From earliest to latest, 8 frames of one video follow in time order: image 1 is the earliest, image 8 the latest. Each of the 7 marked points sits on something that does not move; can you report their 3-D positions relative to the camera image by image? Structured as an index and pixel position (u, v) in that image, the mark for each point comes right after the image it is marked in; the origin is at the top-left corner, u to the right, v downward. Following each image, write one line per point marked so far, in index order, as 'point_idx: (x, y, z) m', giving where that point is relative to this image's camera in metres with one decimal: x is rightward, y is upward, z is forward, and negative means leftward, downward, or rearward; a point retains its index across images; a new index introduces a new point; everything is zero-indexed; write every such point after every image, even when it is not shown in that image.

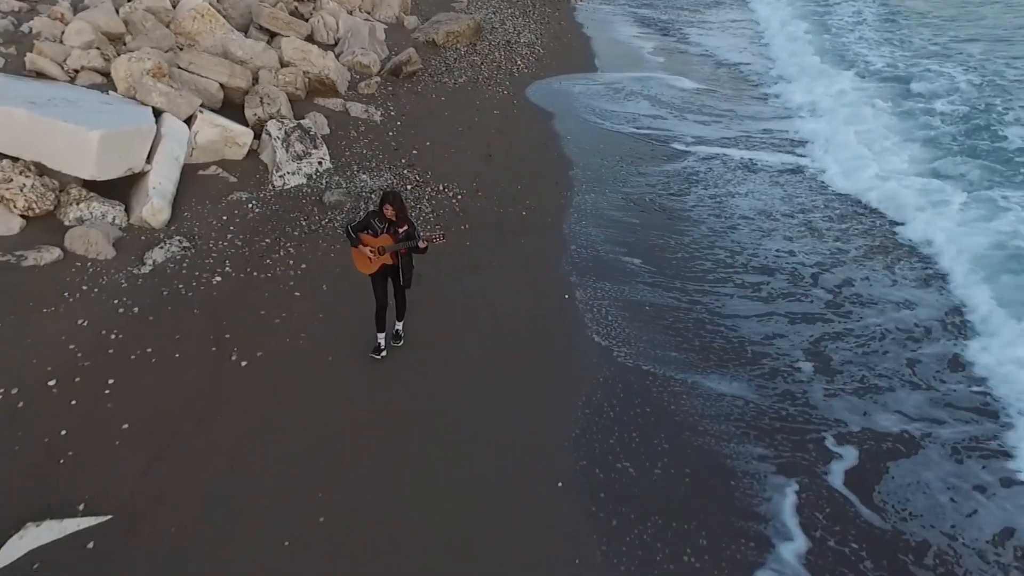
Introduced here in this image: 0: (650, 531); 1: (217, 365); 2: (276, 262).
0: (+0.5, -0.9, +5.0) m
1: (-1.3, -0.3, +5.8) m
2: (-1.3, +0.2, +7.2) m
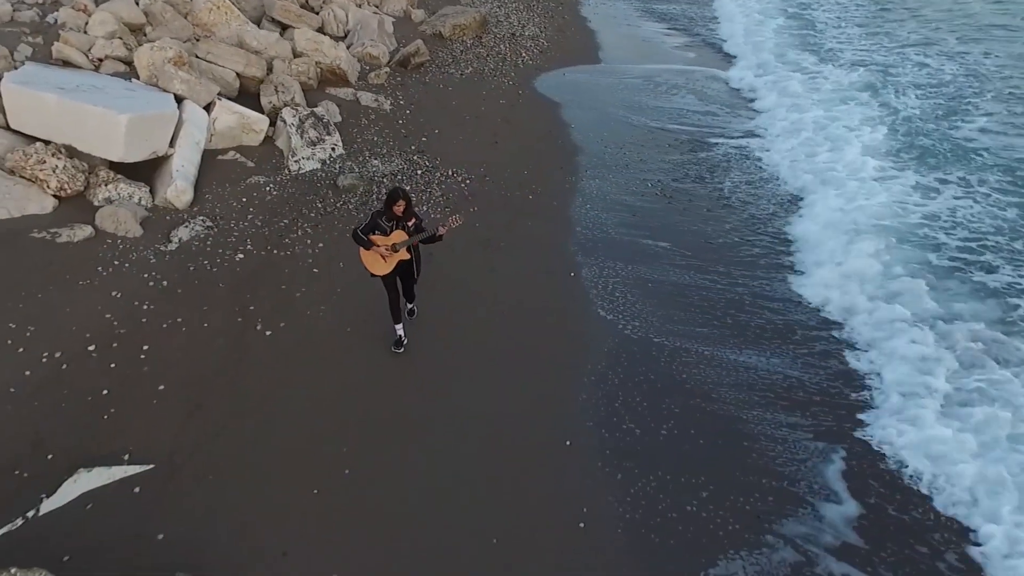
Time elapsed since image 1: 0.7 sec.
0: (+0.6, -0.8, +5.3) m
1: (-1.3, -0.2, +6.2) m
2: (-1.3, +0.3, +7.6) m
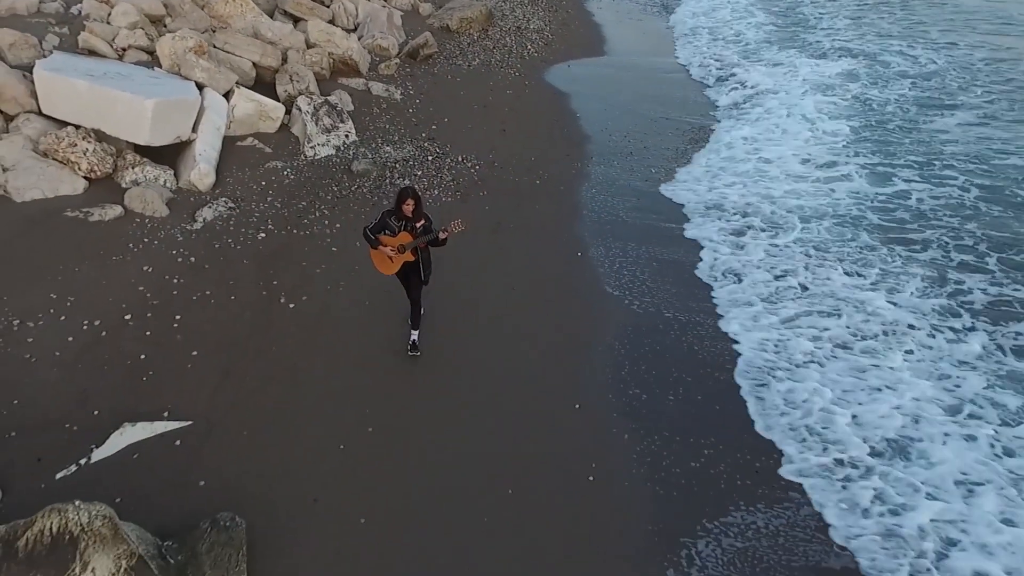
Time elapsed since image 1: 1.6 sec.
0: (+0.6, -0.7, +5.6) m
1: (-1.2, -0.1, +6.5) m
2: (-1.2, +0.4, +7.9) m
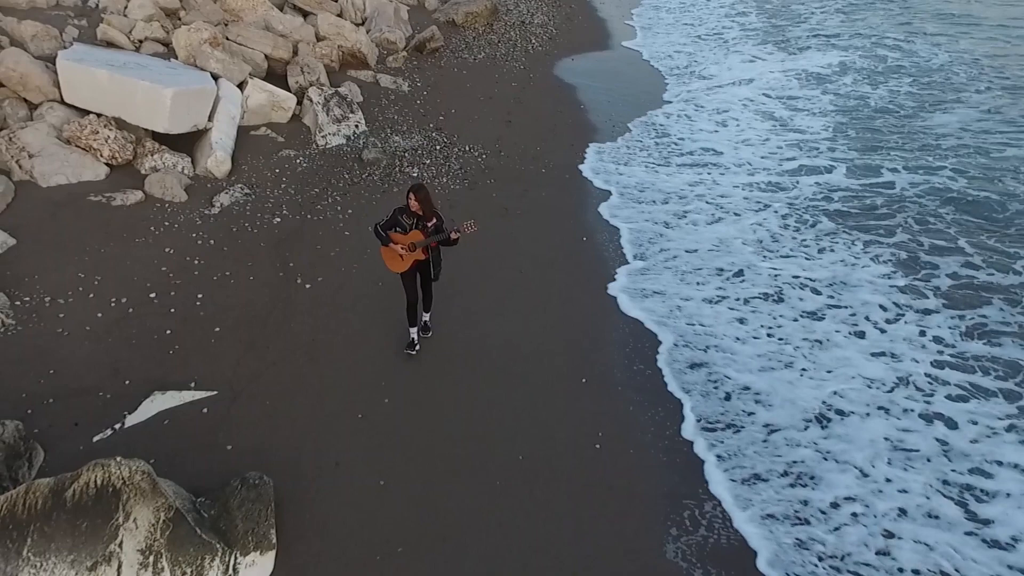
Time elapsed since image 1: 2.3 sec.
0: (+0.7, -0.6, +5.9) m
1: (-1.2, 0.0, +6.7) m
2: (-1.2, +0.5, +8.2) m
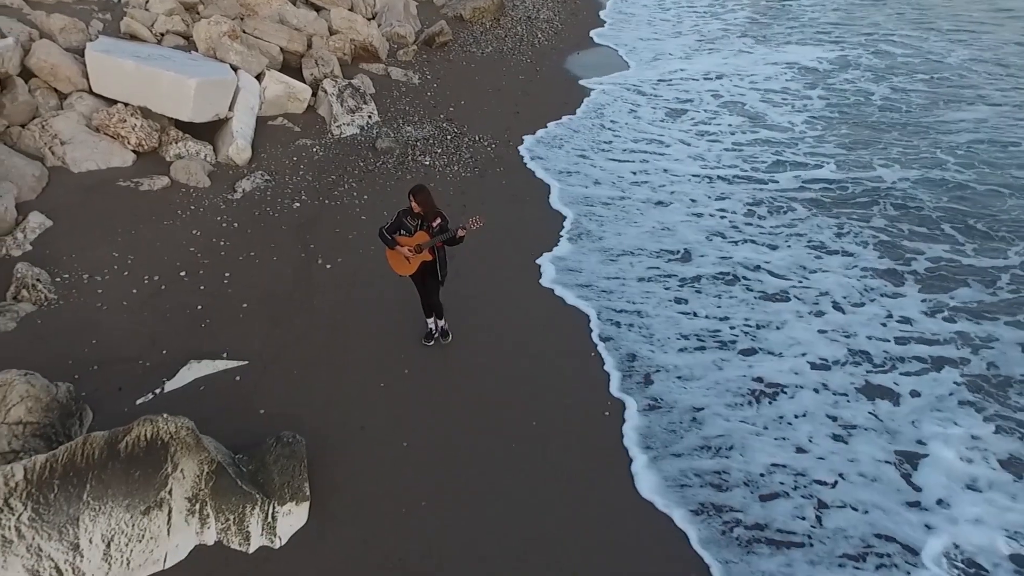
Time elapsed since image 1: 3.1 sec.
0: (+0.8, -0.5, +6.2) m
1: (-1.1, +0.1, +7.1) m
2: (-1.1, +0.6, +8.5) m
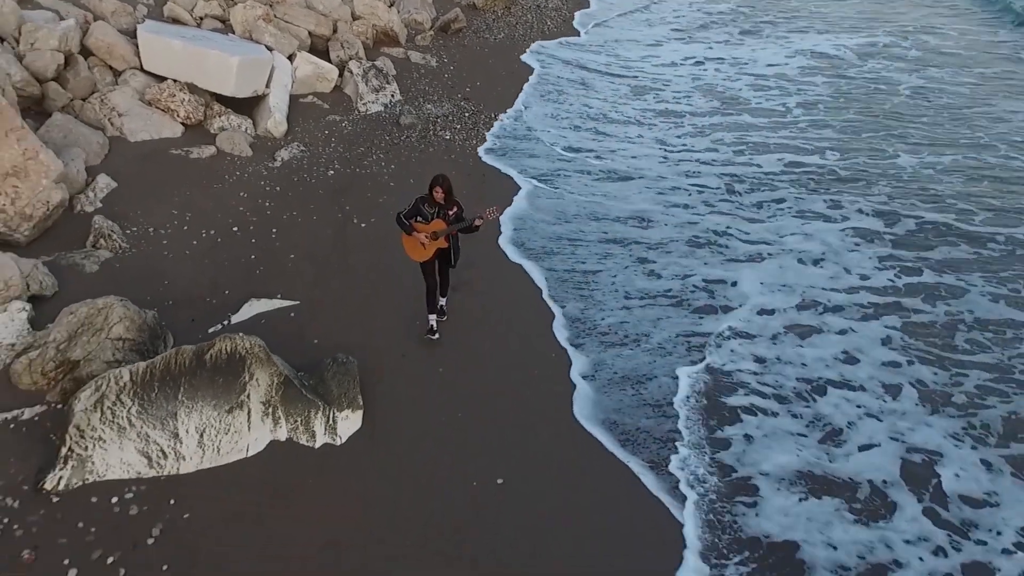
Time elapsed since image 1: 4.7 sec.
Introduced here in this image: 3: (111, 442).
0: (+0.9, -0.2, +7.0) m
1: (-1.0, +0.4, +7.8) m
2: (-1.0, +0.9, +9.2) m
3: (-1.4, -0.5, +4.4) m
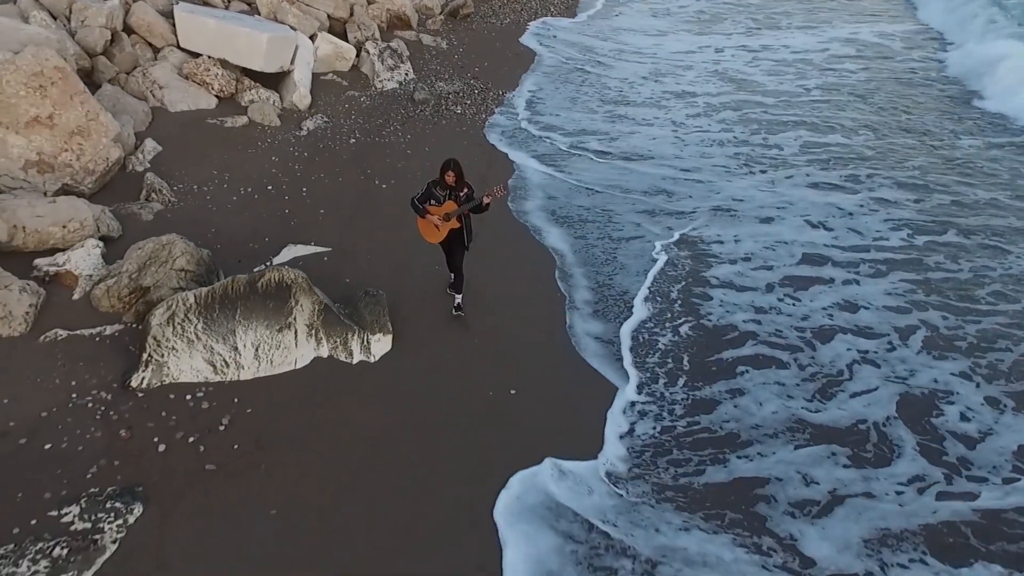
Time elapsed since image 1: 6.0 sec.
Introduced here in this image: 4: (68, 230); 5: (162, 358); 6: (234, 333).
0: (+0.9, +0.1, +7.7) m
1: (-1.0, +0.7, +8.6) m
2: (-0.9, +1.2, +10.0) m
3: (-1.3, -0.3, +5.2) m
4: (-2.0, +0.3, +5.9) m
5: (-1.4, -0.3, +5.1) m
6: (-1.1, -0.2, +5.3) m
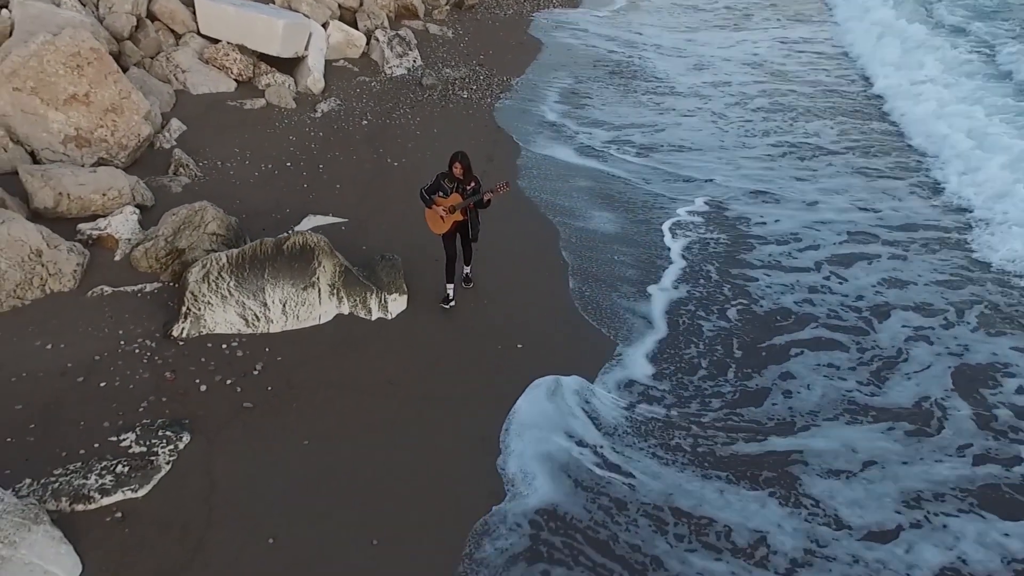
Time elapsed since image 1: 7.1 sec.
0: (+0.9, +0.3, +8.2) m
1: (-0.9, +0.9, +9.0) m
2: (-0.9, +1.4, +10.4) m
3: (-1.3, -0.1, +5.6) m
4: (-2.0, +0.4, +6.3) m
5: (-1.4, -0.1, +5.6) m
6: (-1.1, 0.0, +5.8) m
